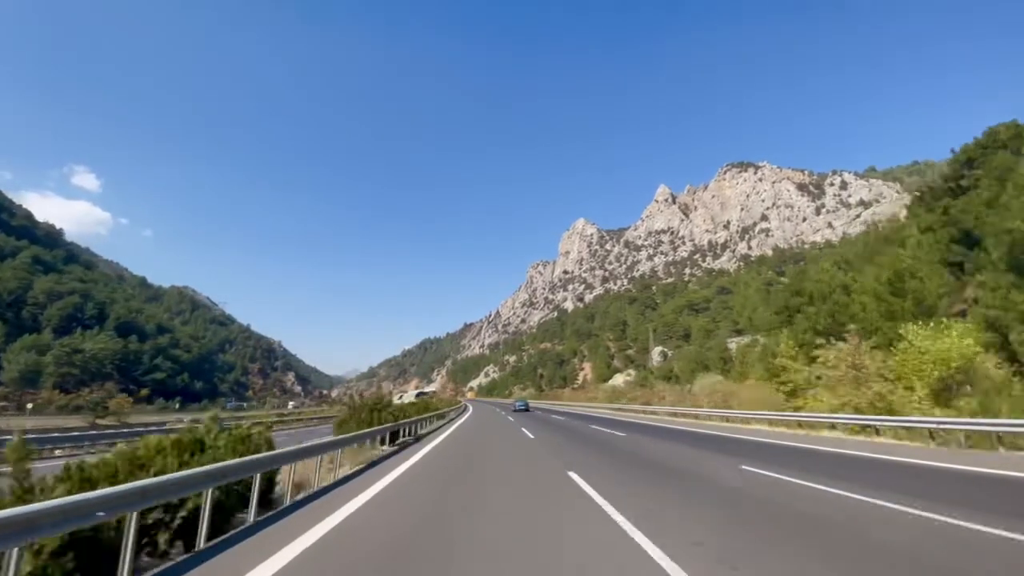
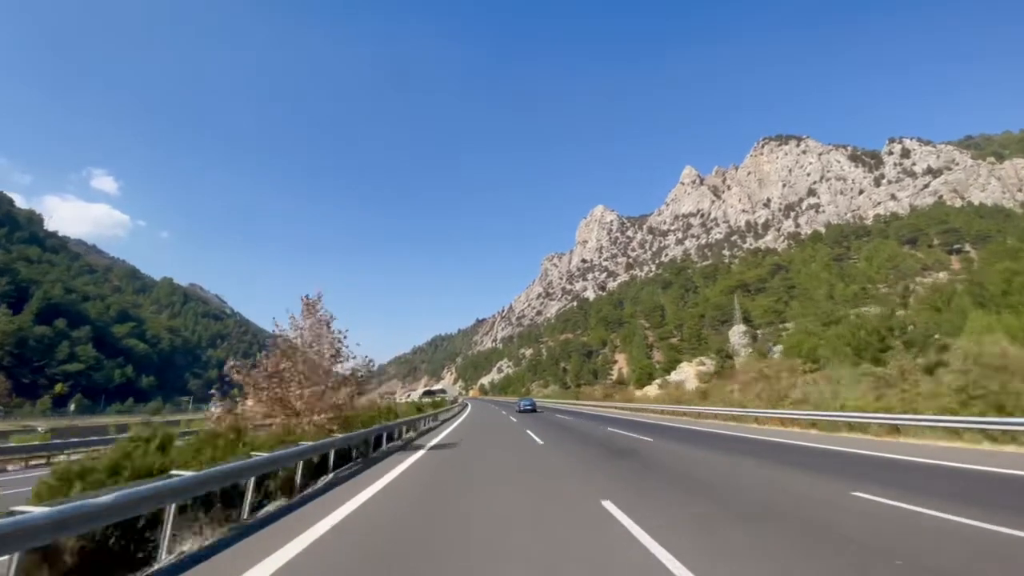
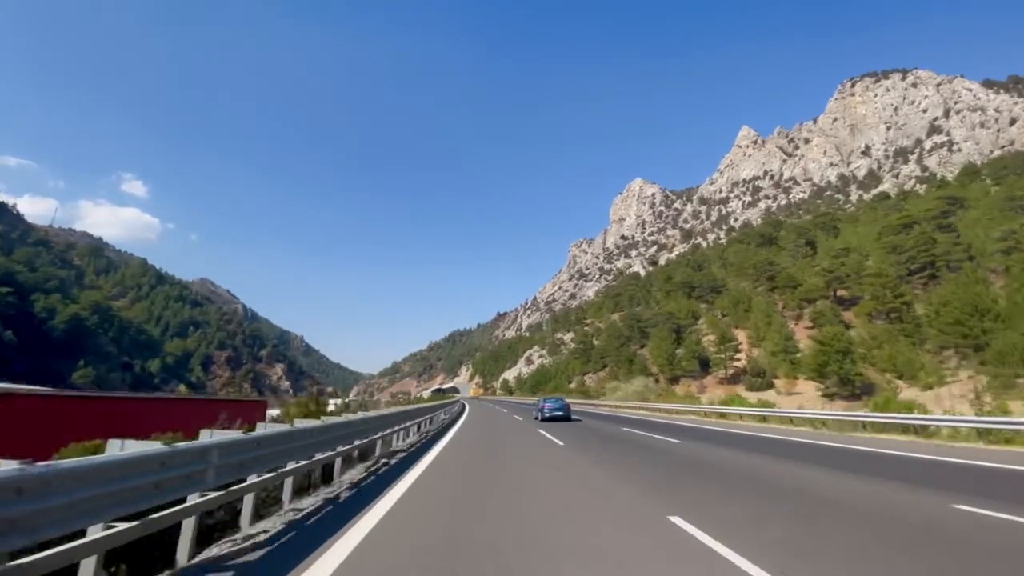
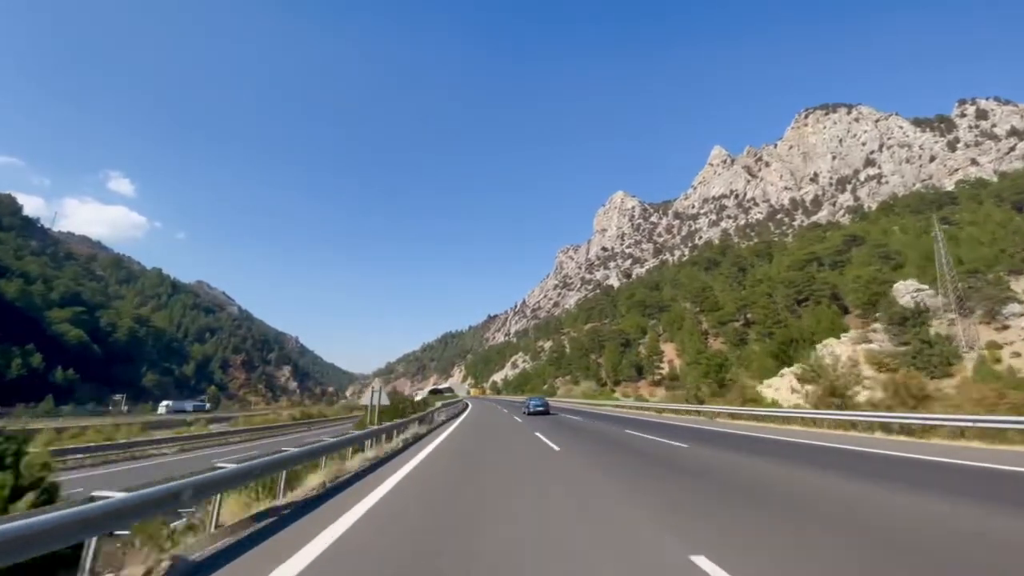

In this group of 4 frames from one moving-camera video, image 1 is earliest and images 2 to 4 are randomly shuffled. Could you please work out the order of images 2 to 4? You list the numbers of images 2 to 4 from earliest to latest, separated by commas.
2, 4, 3
